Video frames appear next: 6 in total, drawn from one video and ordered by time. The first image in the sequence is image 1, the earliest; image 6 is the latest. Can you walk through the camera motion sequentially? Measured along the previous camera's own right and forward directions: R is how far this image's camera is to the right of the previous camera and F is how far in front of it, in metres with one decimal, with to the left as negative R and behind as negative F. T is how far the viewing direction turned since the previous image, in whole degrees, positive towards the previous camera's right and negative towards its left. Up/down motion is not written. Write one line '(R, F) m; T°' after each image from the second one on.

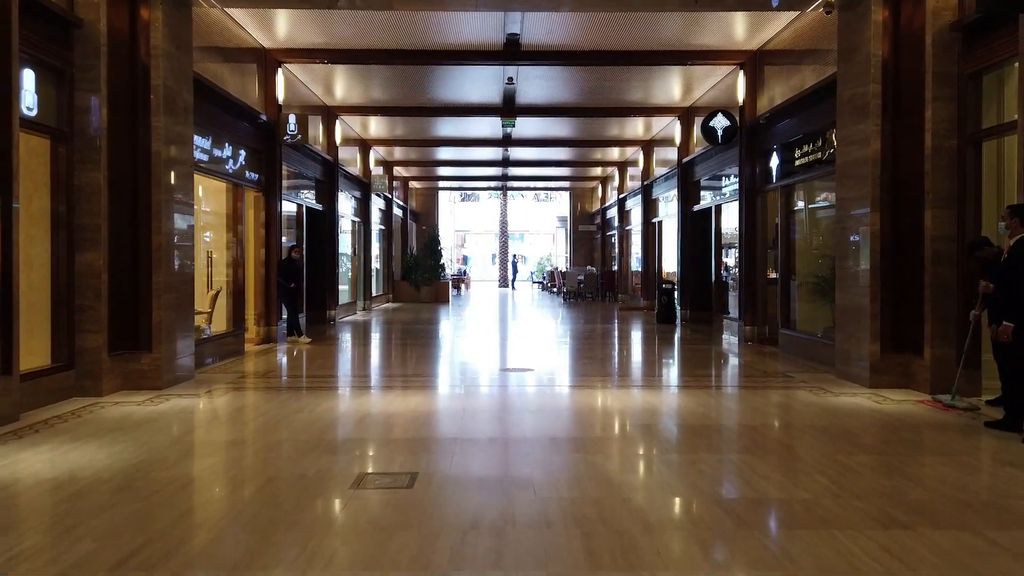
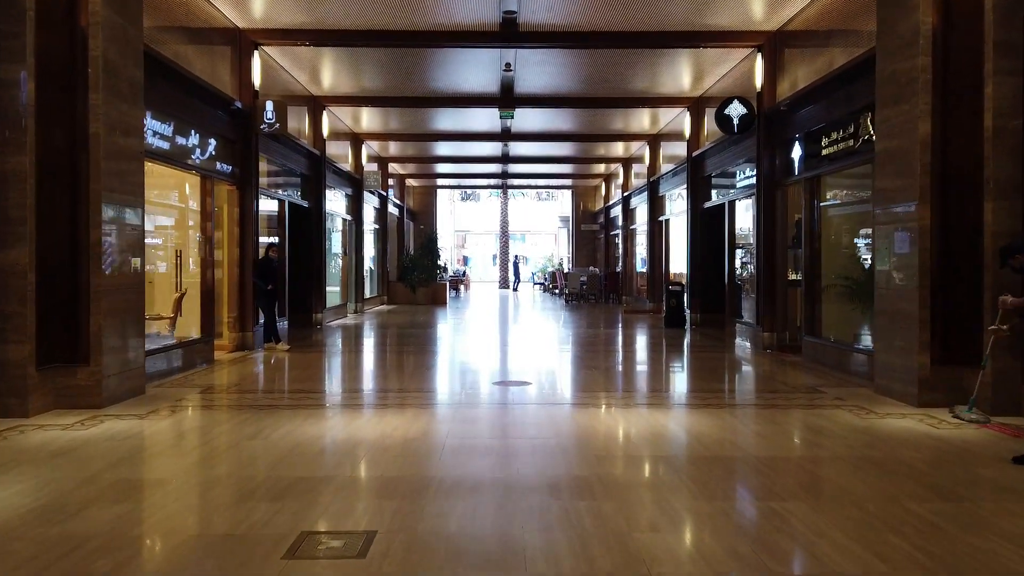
(+0.1, +0.9) m; 0°
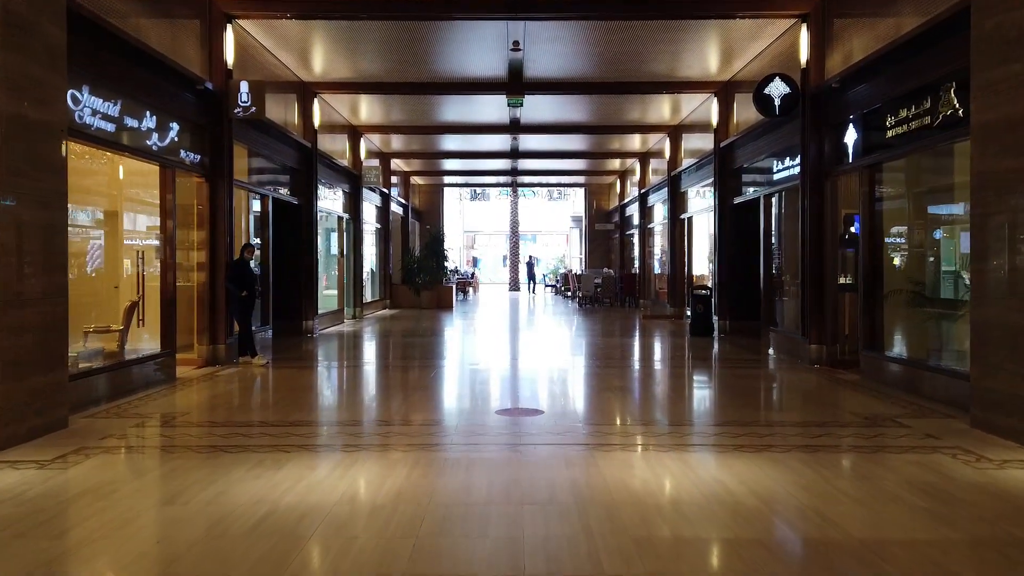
(0.0, +1.3) m; -1°
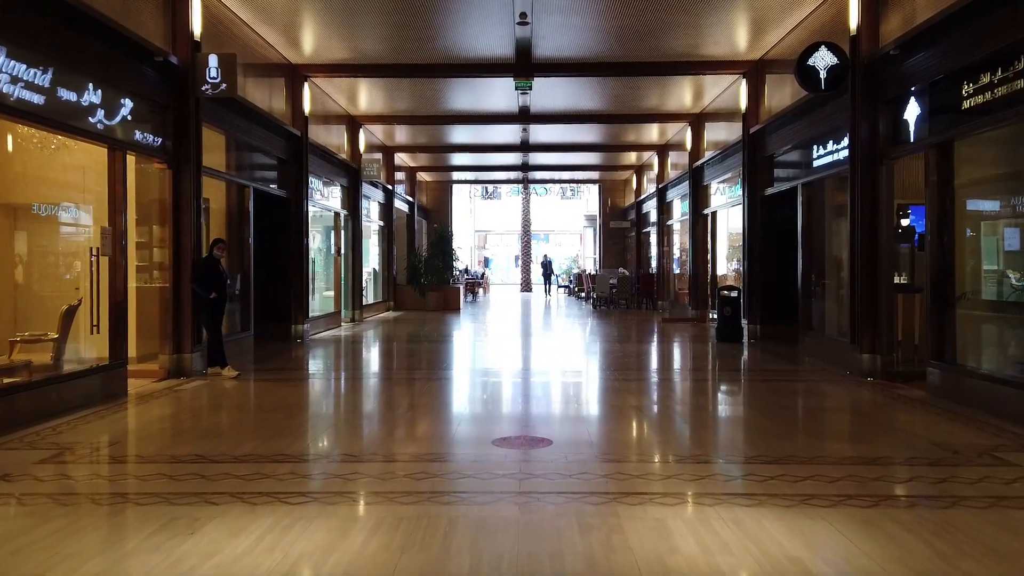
(+0.1, +1.1) m; -1°
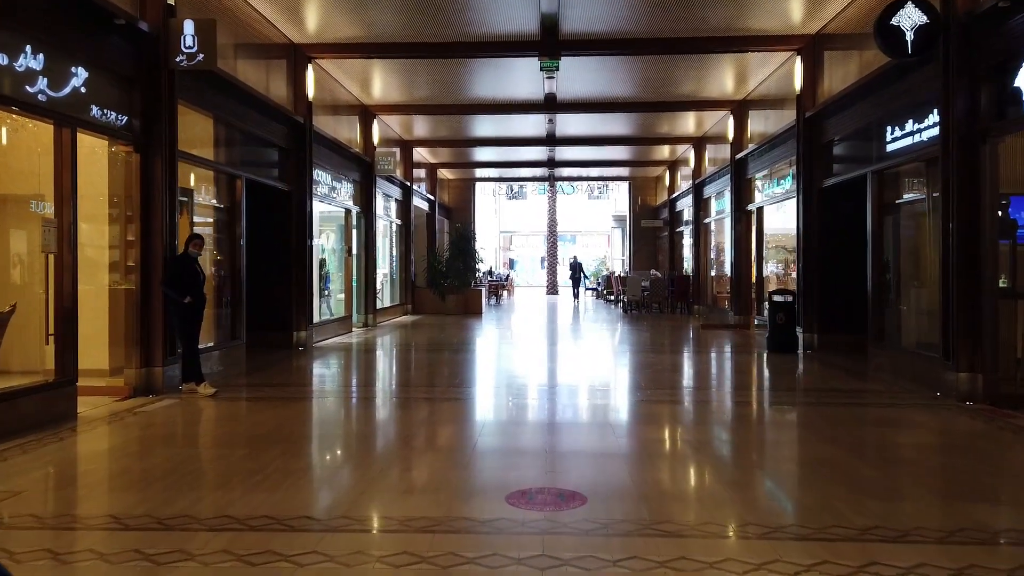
(0.0, +1.2) m; -2°
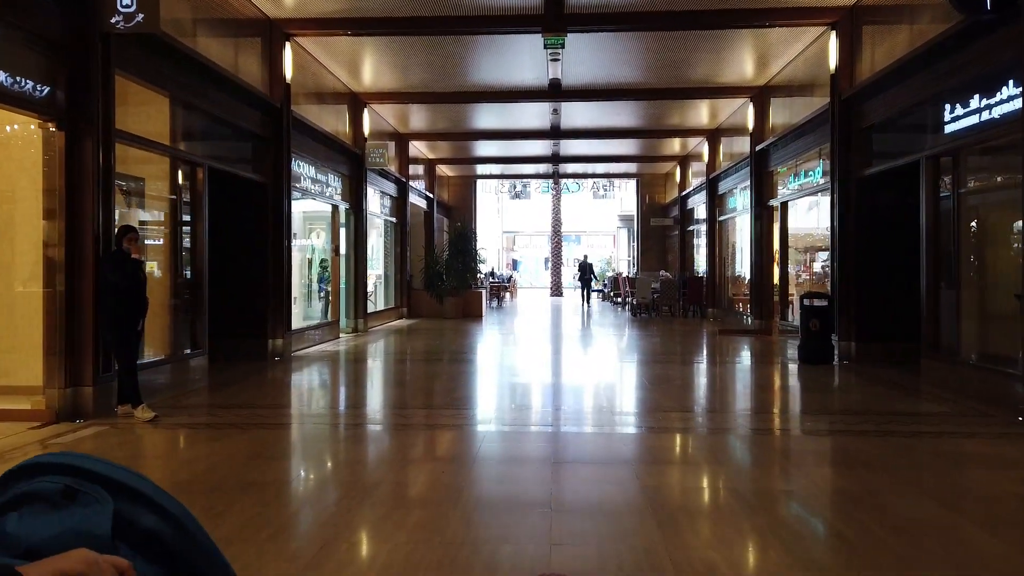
(0.0, +1.1) m; 0°
